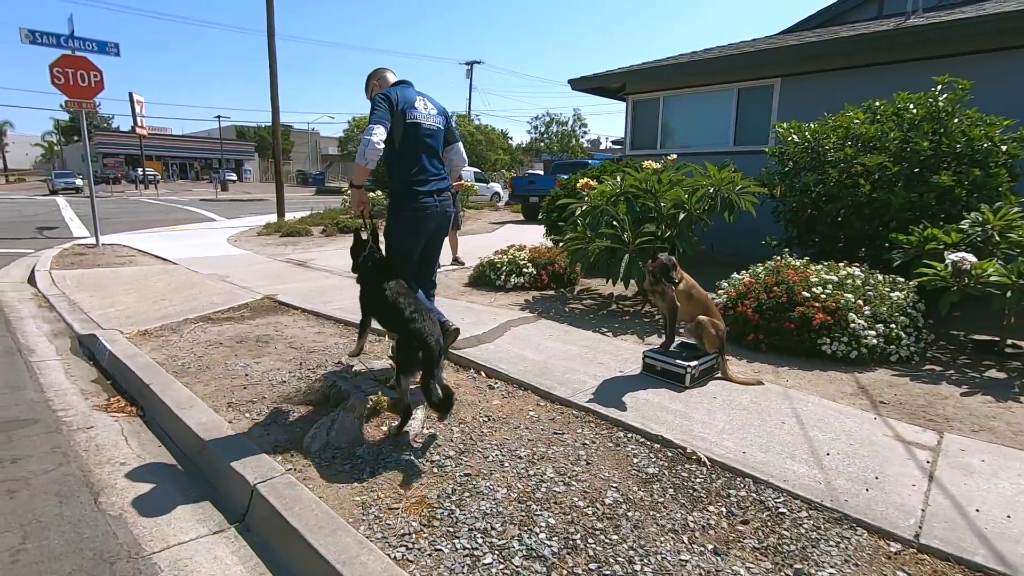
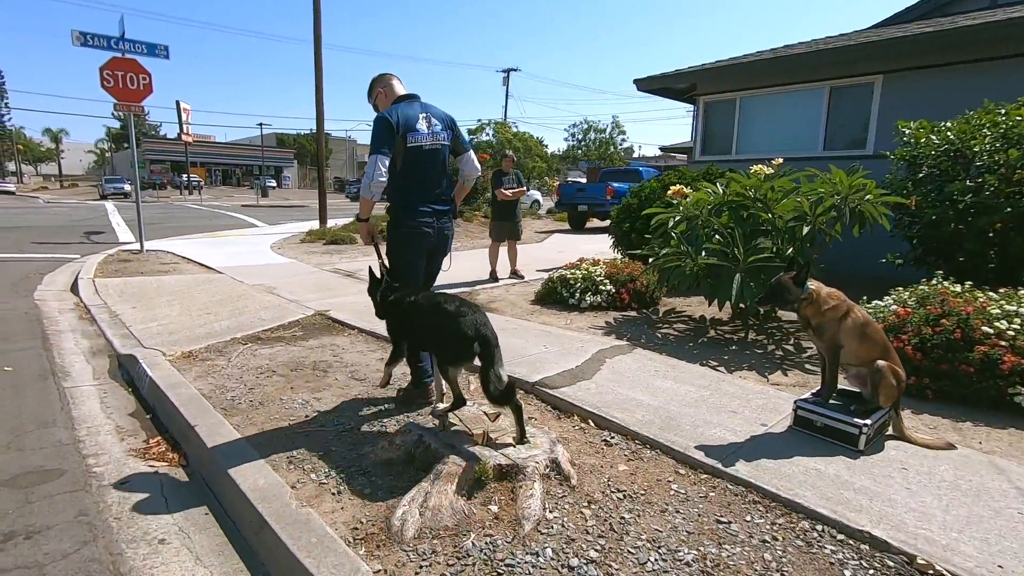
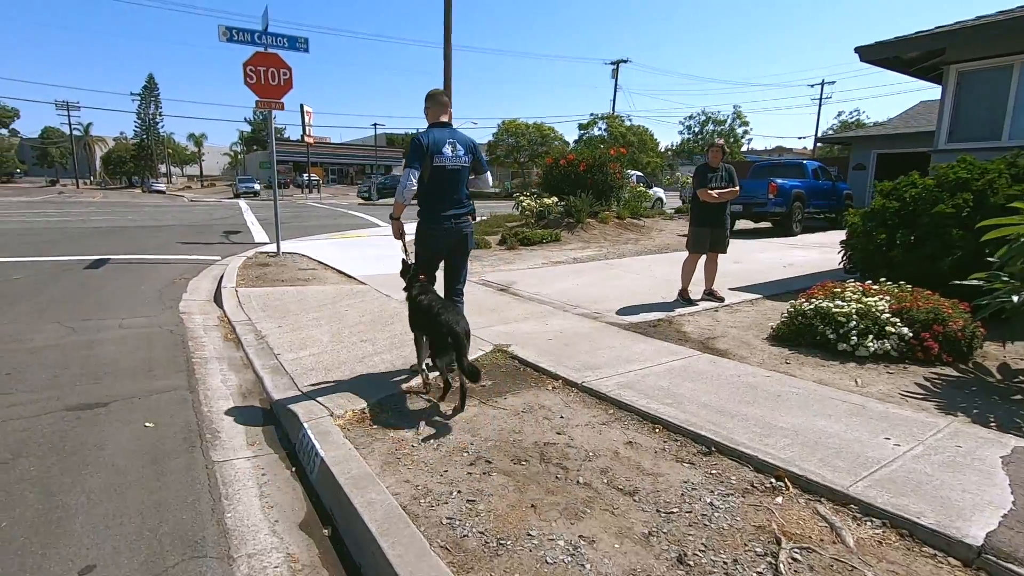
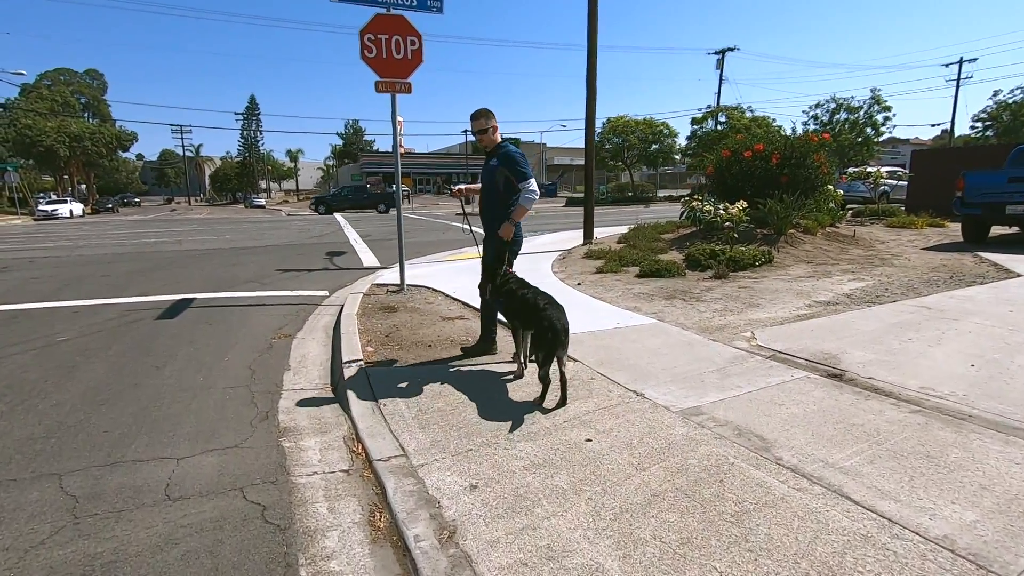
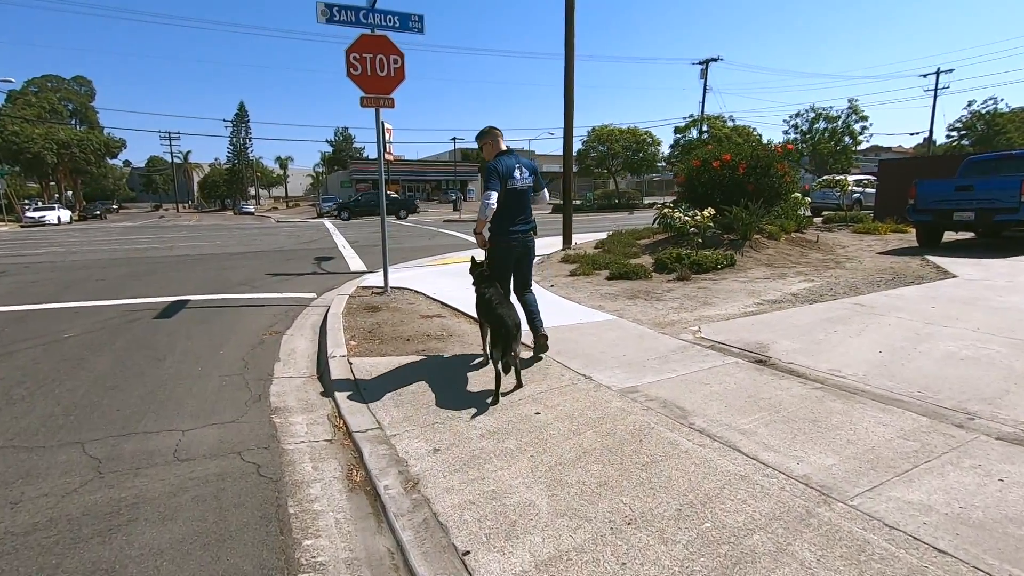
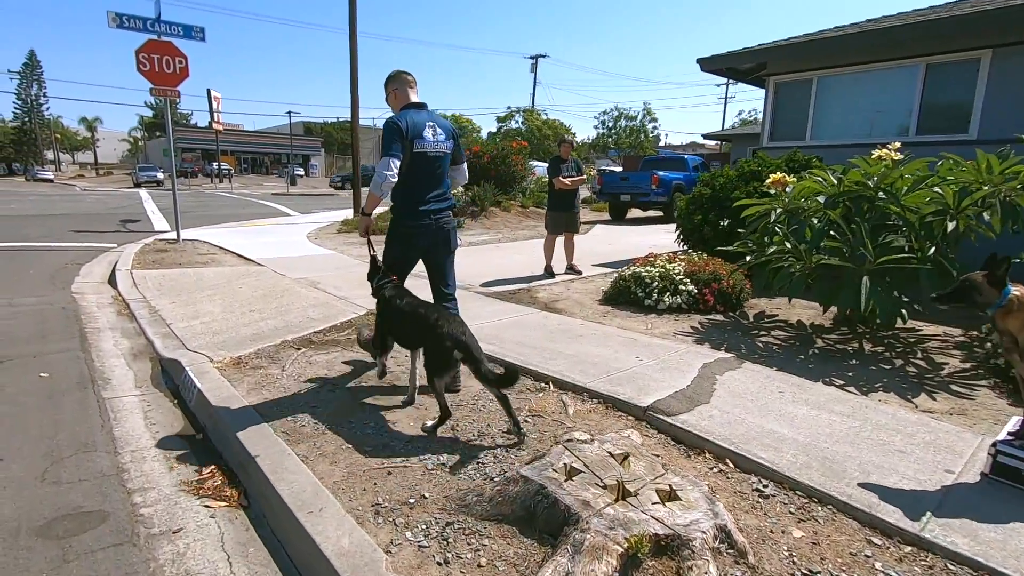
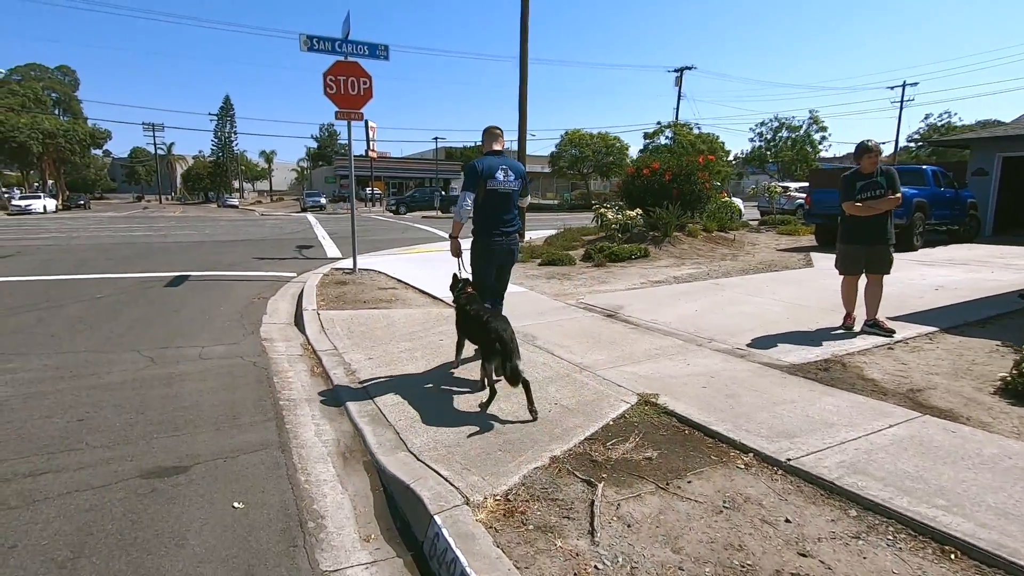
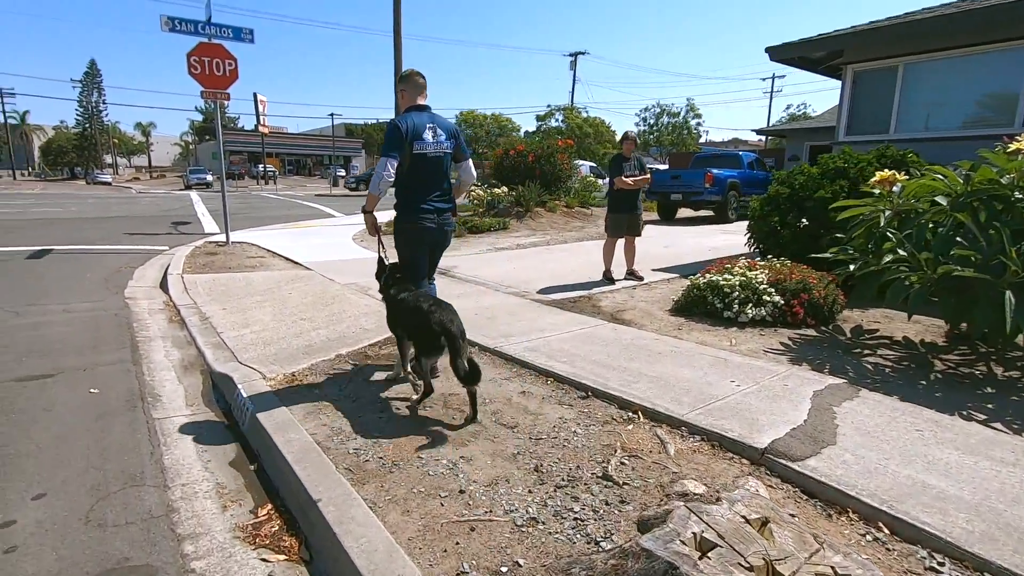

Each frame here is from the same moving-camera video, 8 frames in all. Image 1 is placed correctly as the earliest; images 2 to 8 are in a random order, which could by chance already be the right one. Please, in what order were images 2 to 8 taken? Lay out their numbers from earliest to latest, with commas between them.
2, 6, 8, 3, 7, 5, 4
